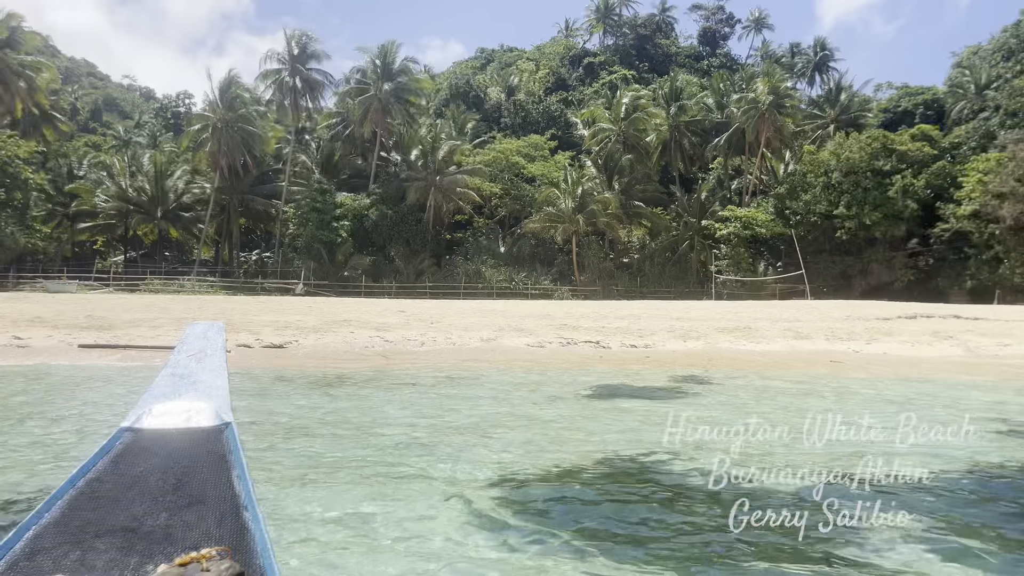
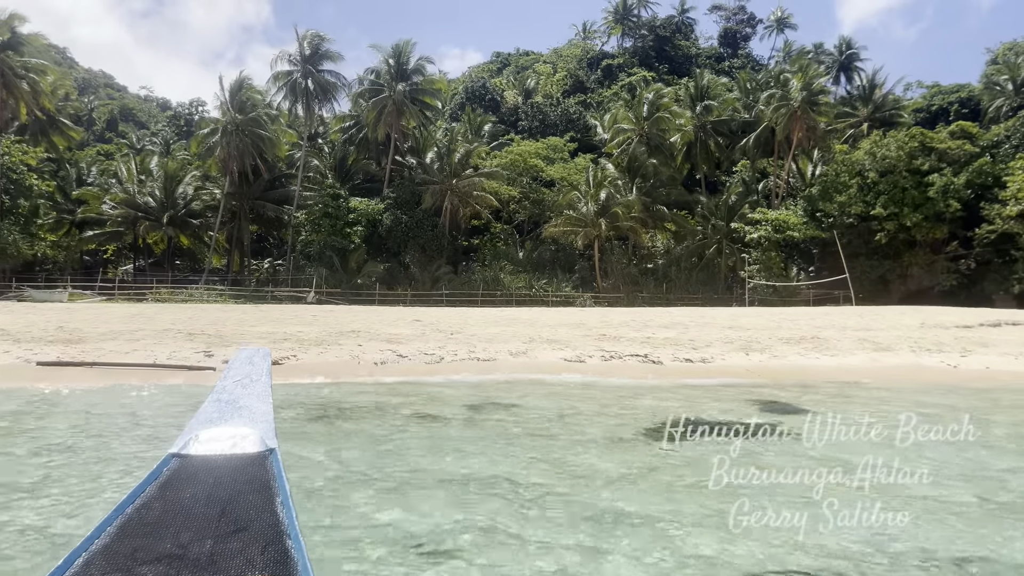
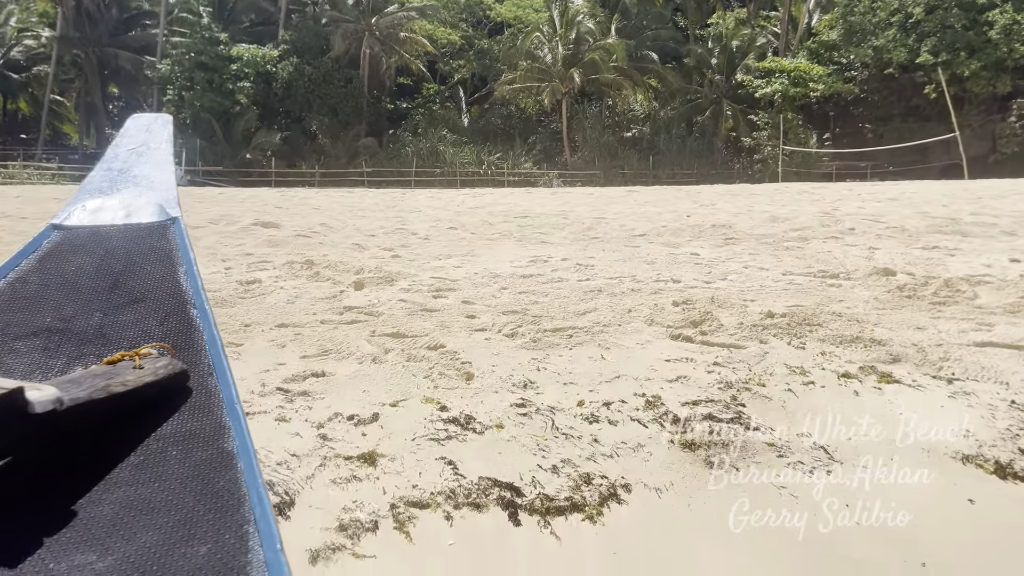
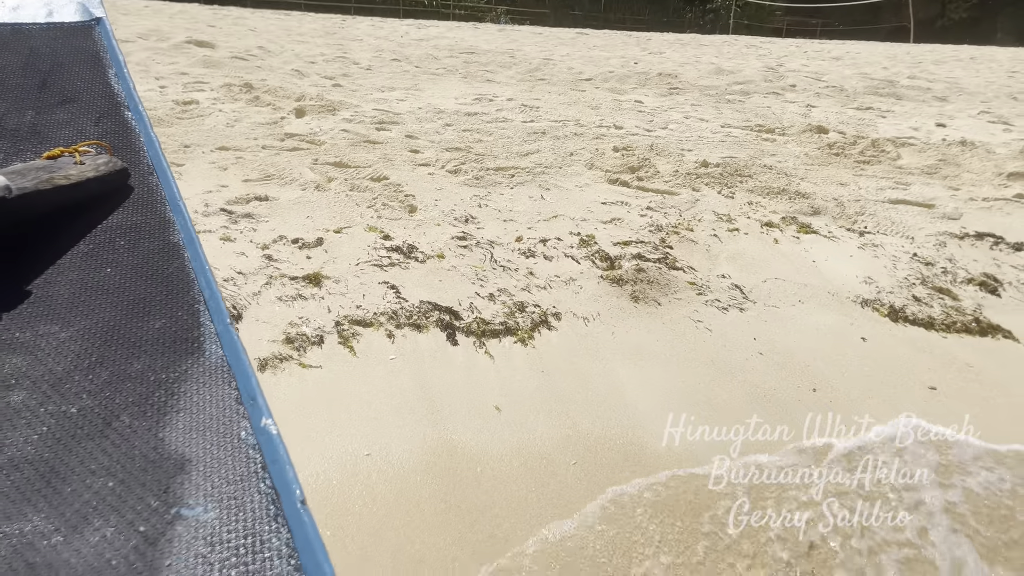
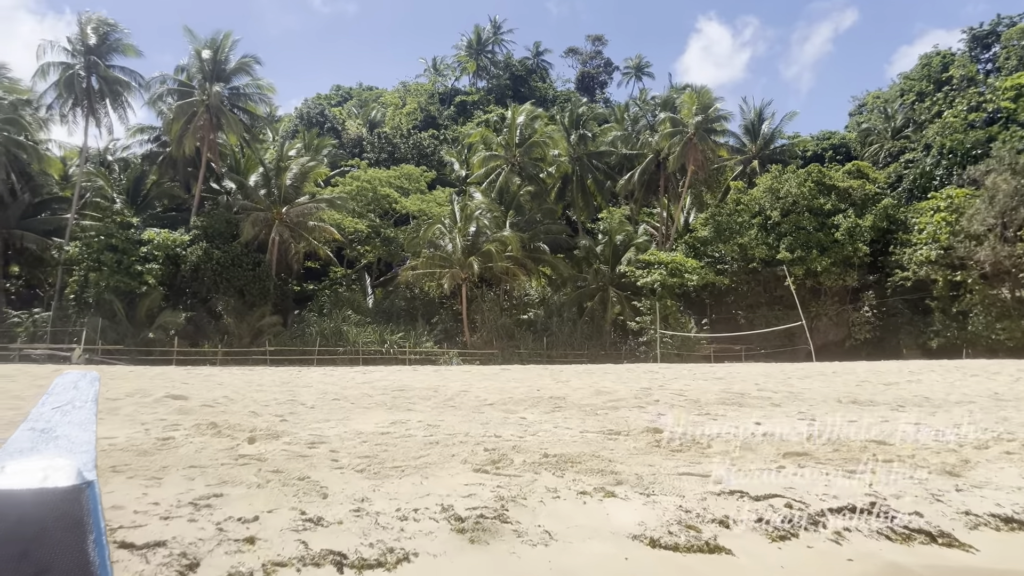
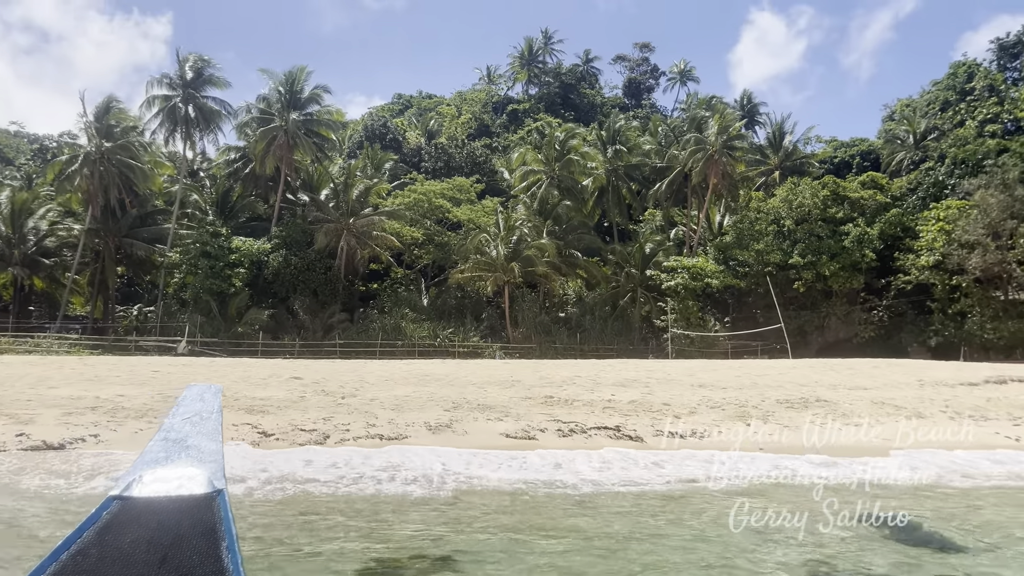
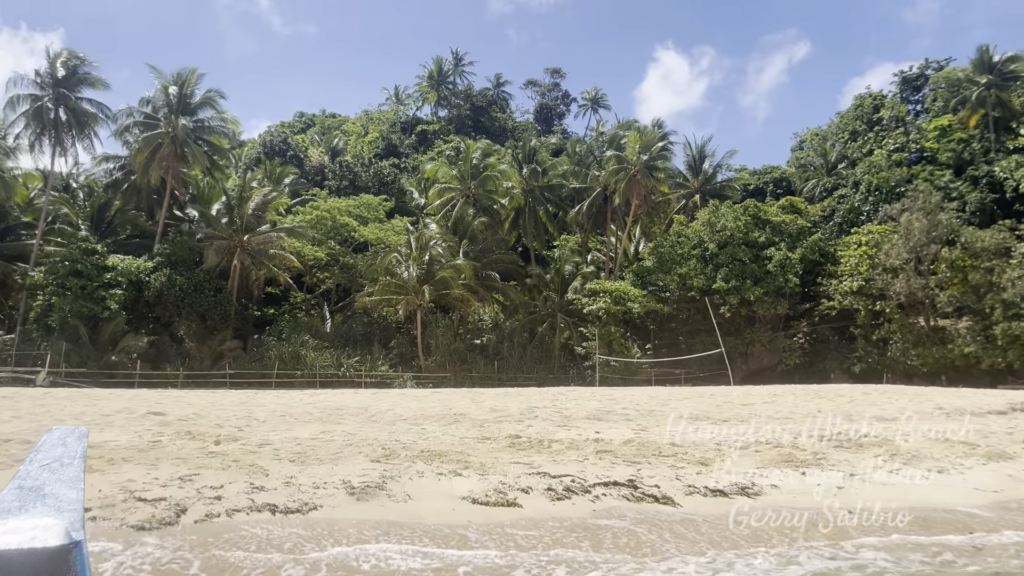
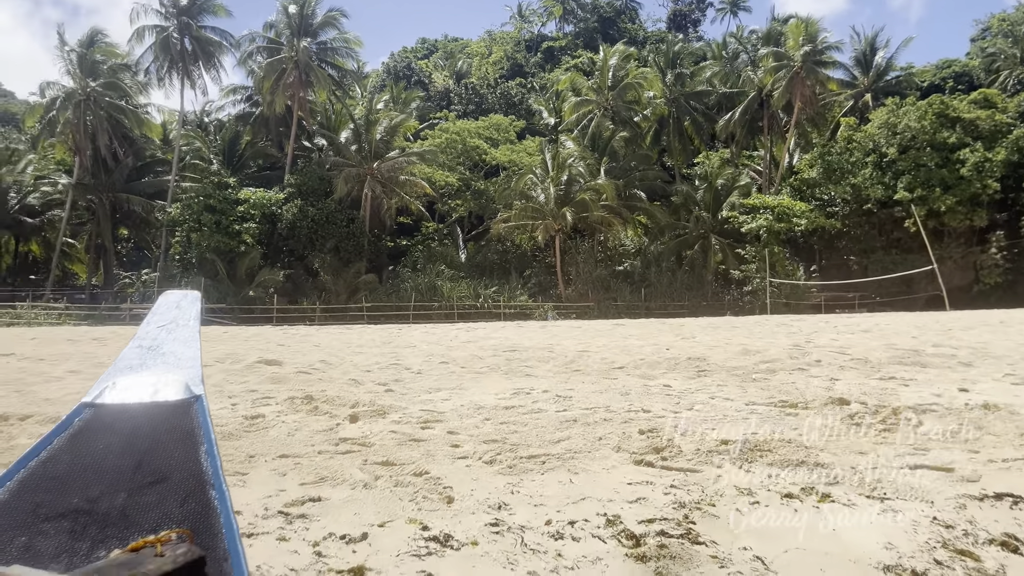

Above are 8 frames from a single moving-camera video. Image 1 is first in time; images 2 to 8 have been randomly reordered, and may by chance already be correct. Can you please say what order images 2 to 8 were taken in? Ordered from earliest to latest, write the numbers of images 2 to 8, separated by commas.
2, 6, 7, 5, 8, 3, 4
